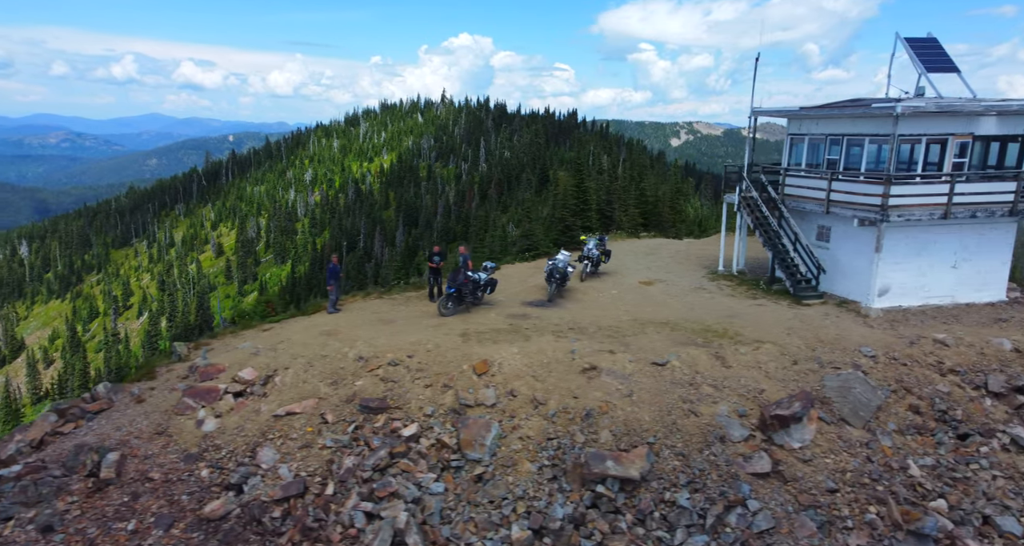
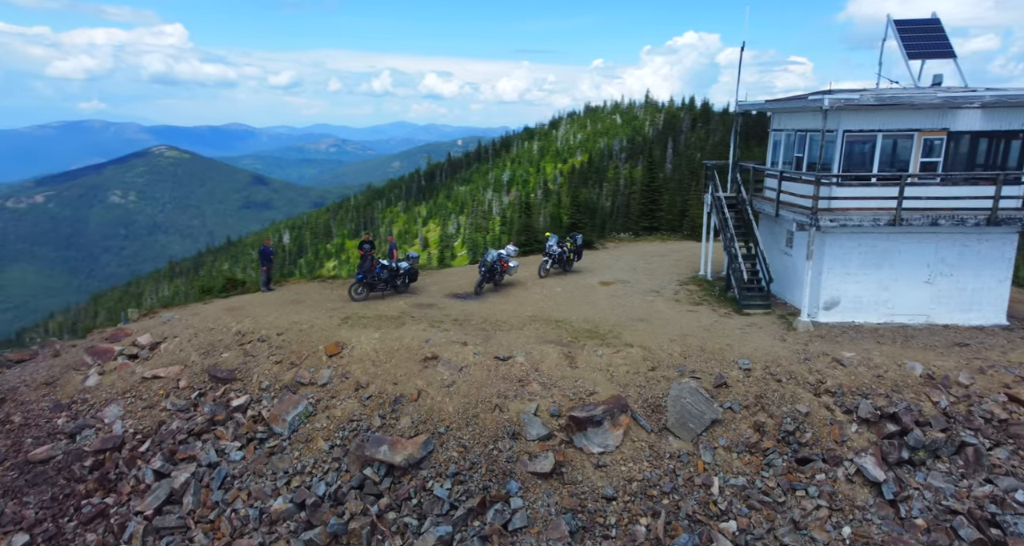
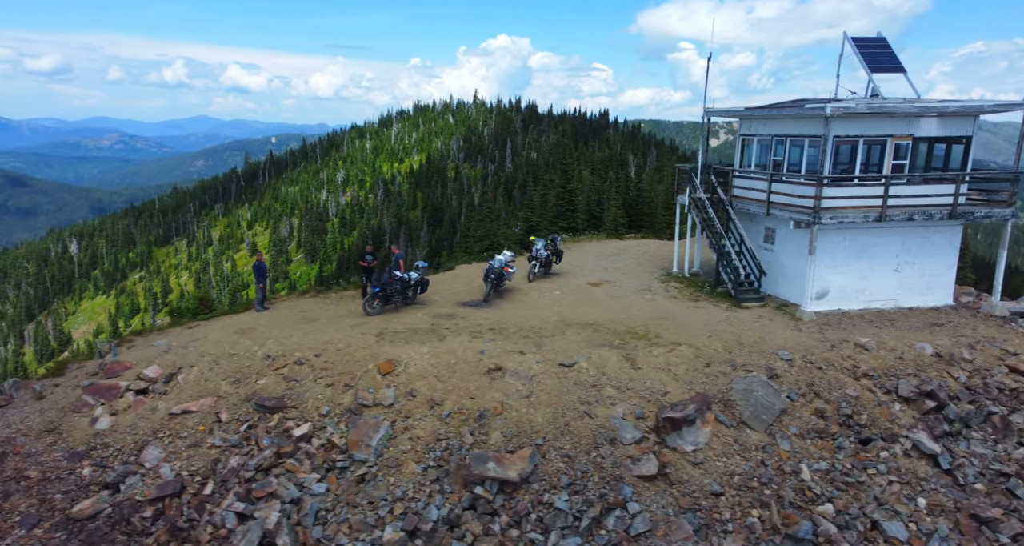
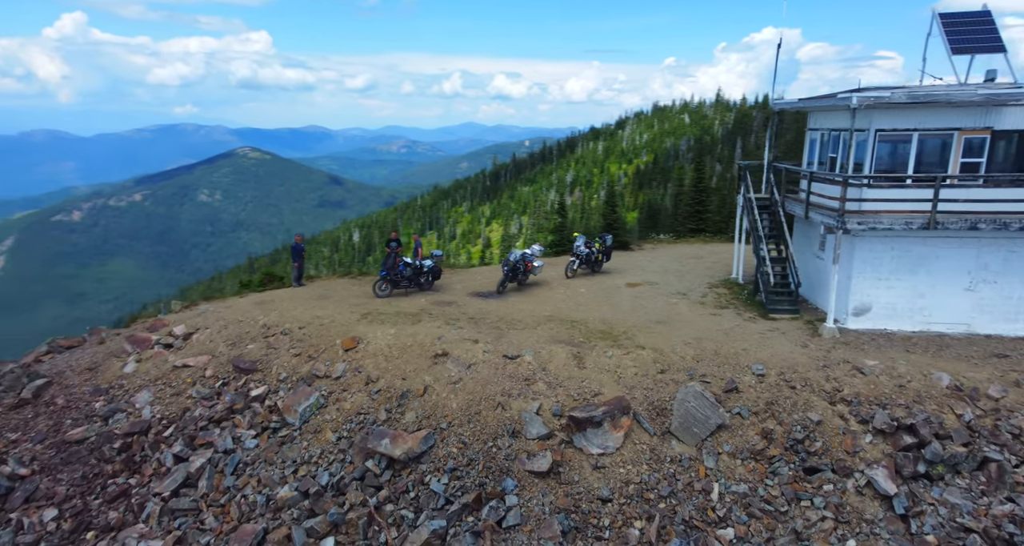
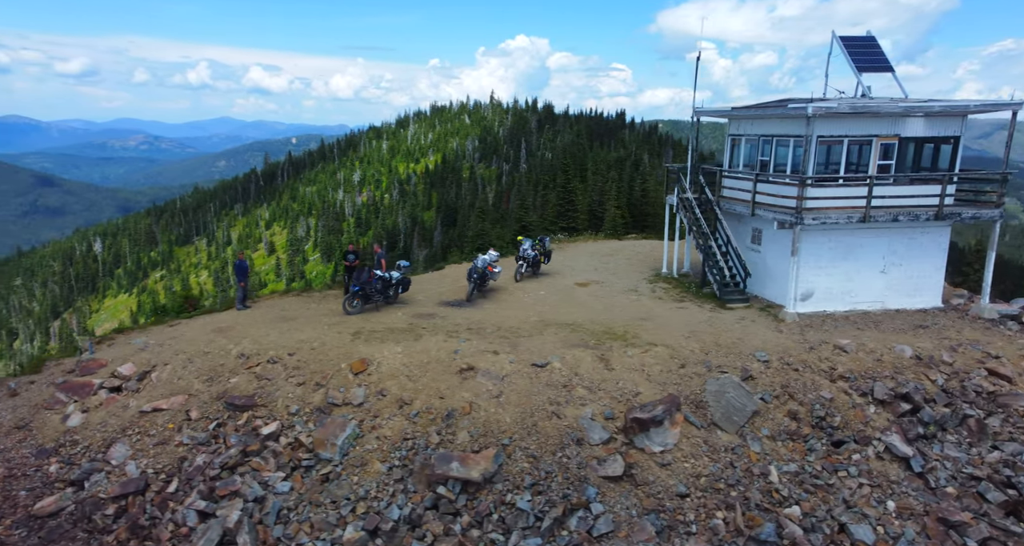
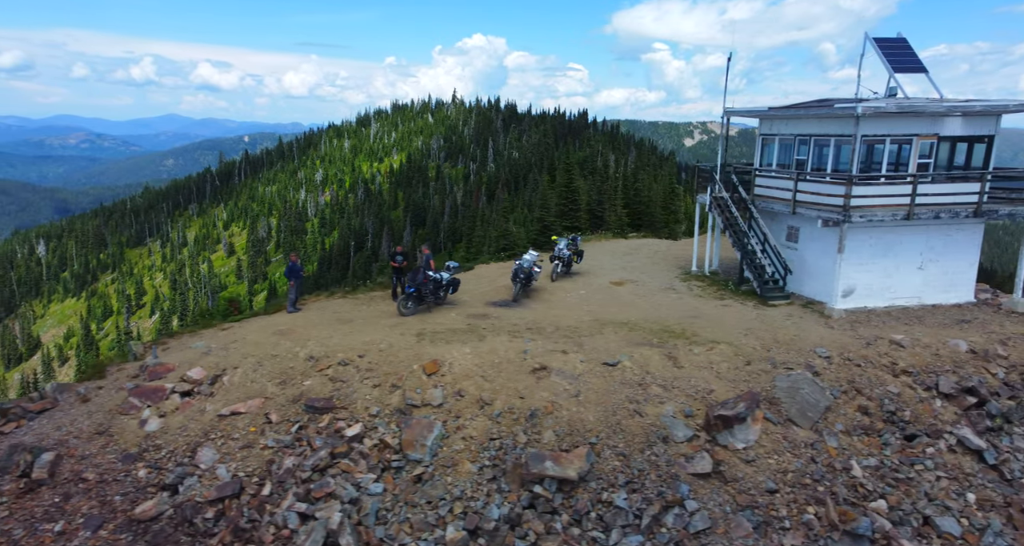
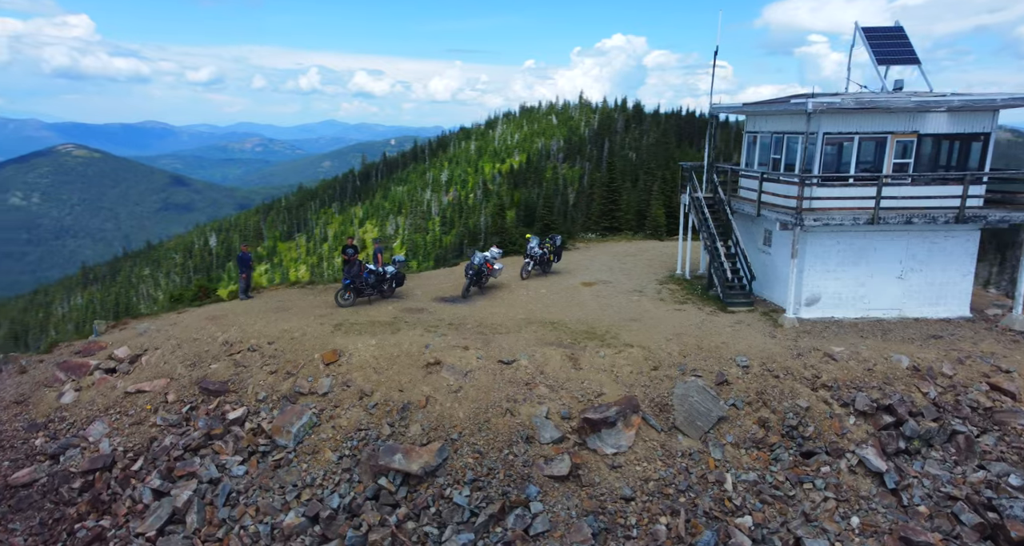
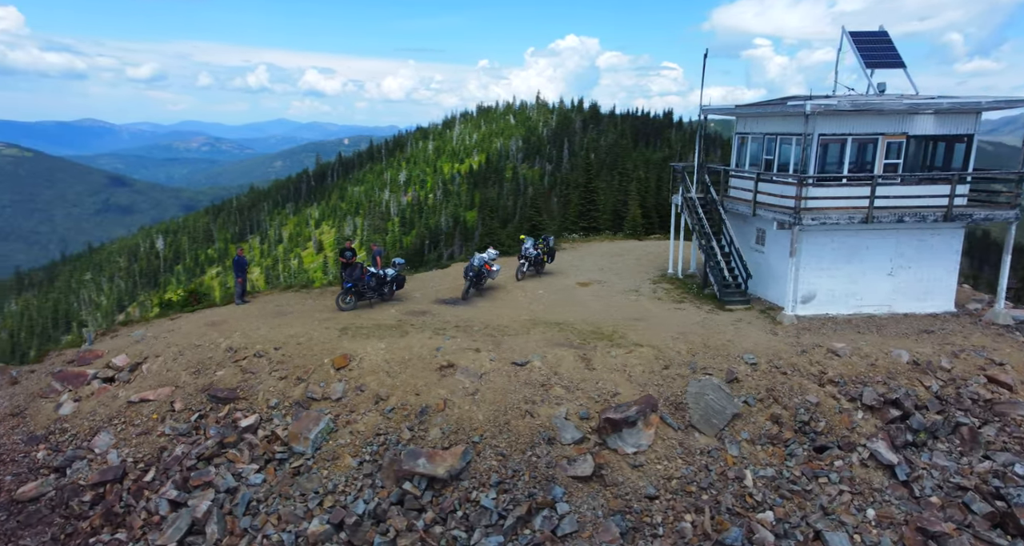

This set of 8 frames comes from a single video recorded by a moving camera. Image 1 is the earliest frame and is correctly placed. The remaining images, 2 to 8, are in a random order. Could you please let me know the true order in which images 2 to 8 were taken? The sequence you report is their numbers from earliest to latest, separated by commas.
6, 3, 5, 8, 7, 2, 4
